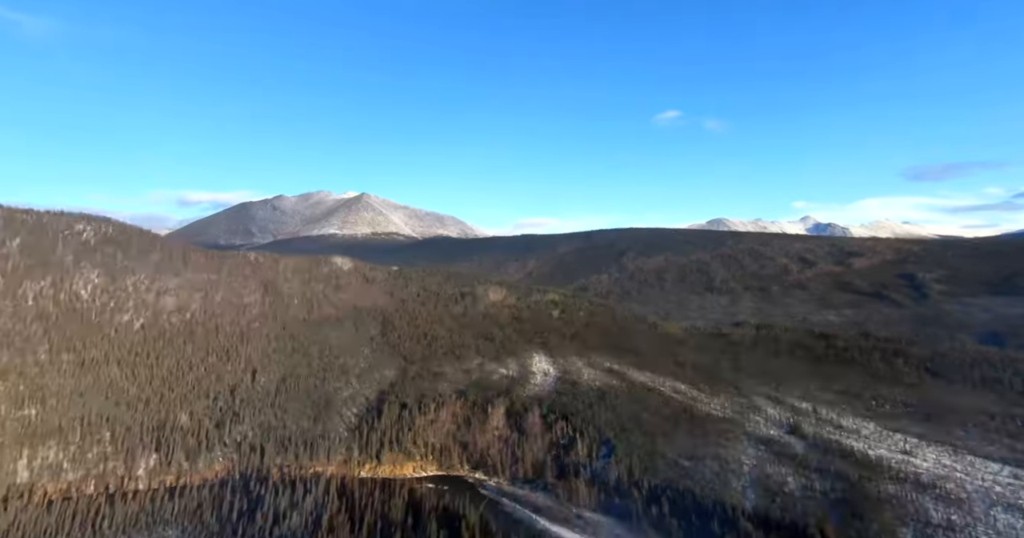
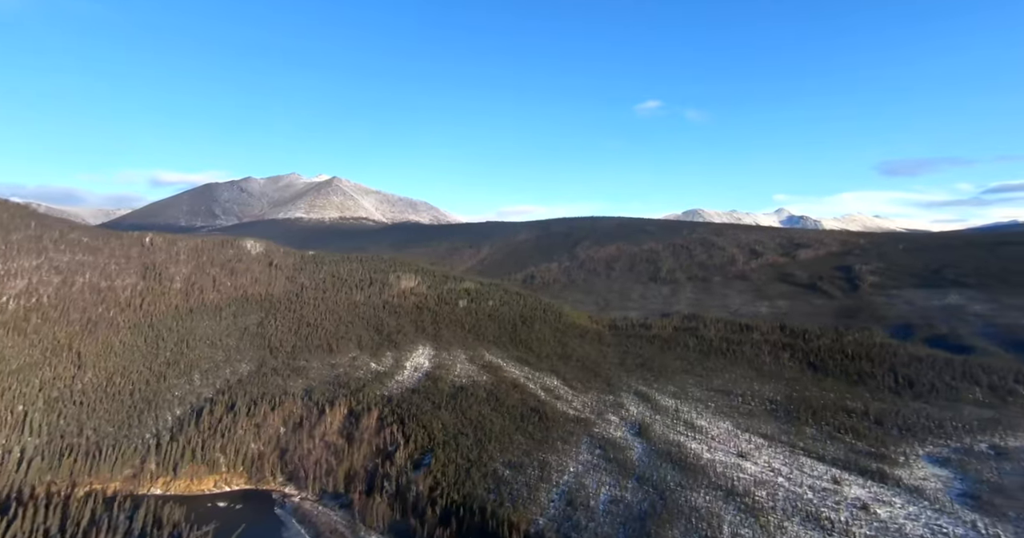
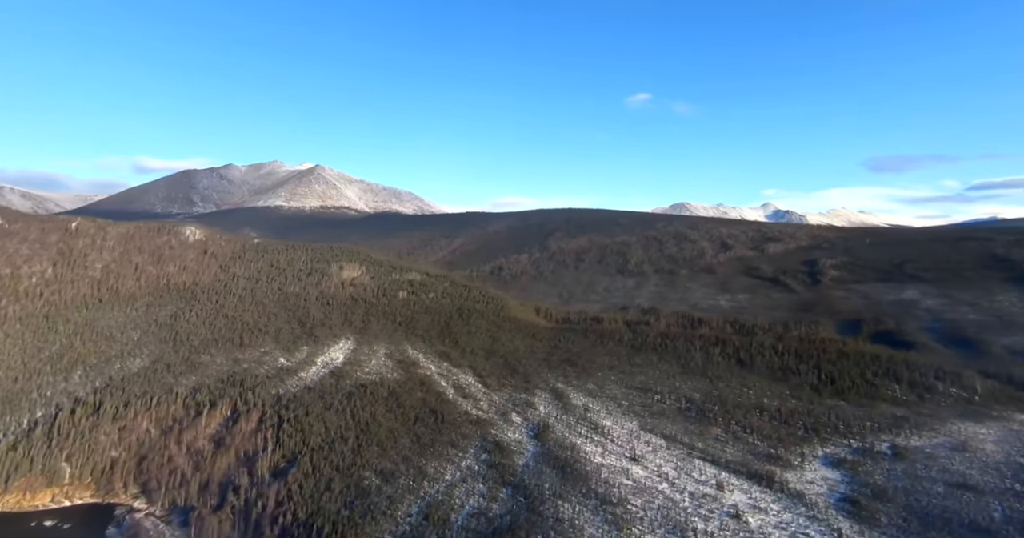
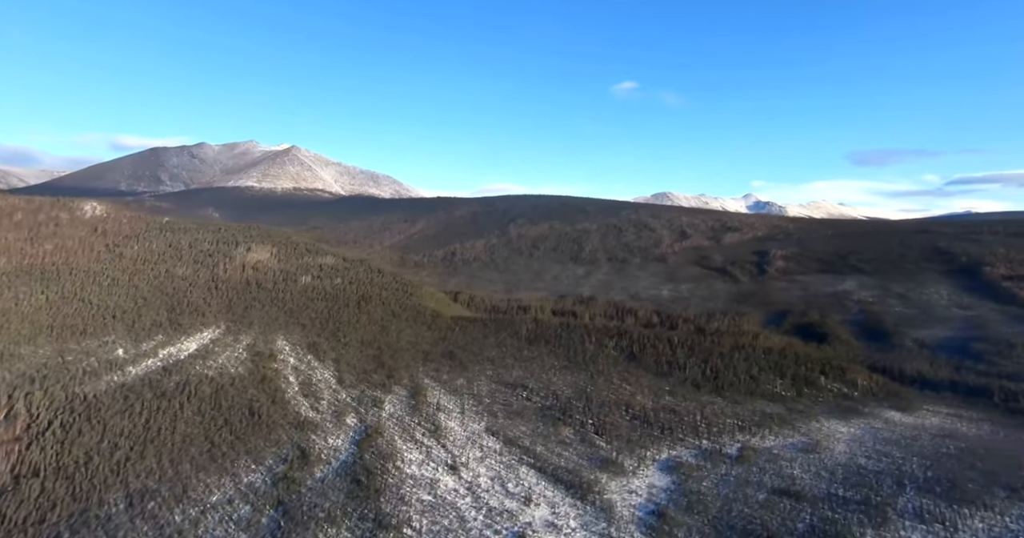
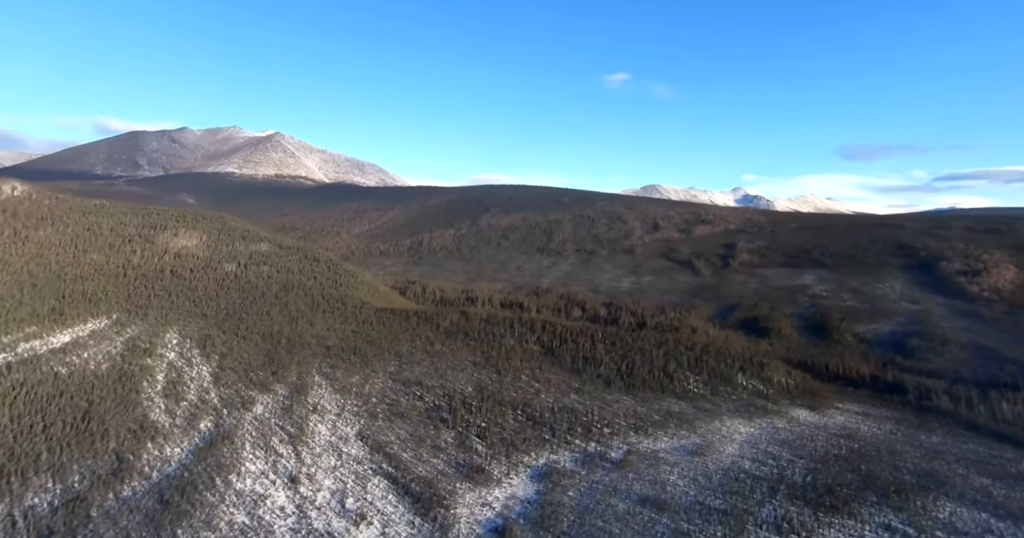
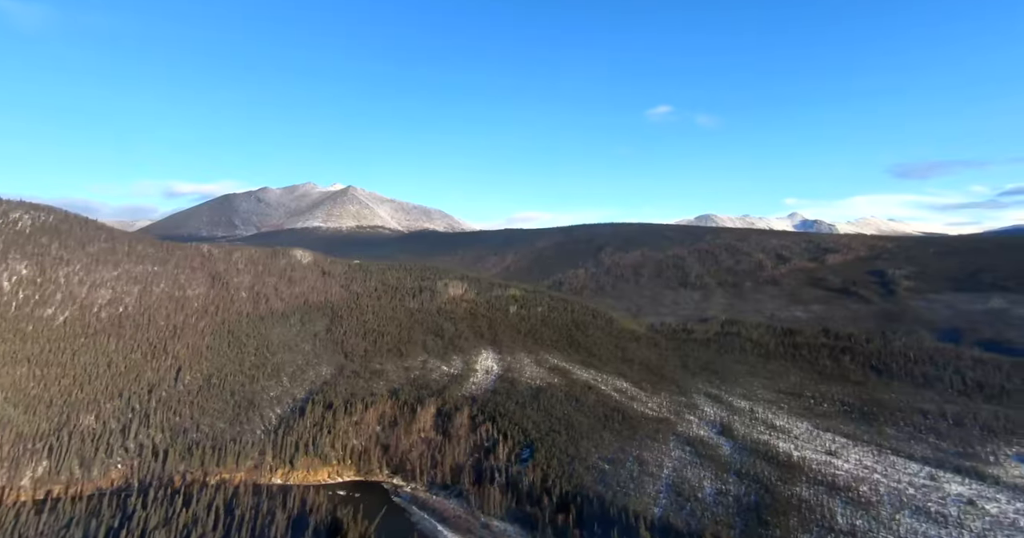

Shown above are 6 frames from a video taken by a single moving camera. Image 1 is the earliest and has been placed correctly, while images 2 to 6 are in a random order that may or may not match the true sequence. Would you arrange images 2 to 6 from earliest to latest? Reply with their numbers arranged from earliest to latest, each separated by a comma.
6, 2, 3, 4, 5
